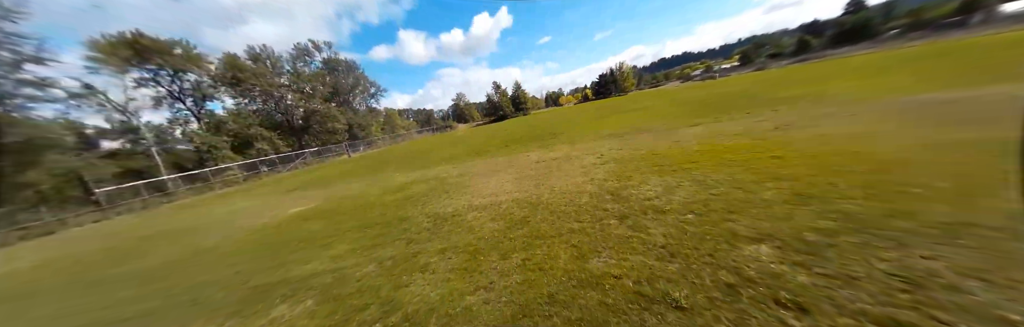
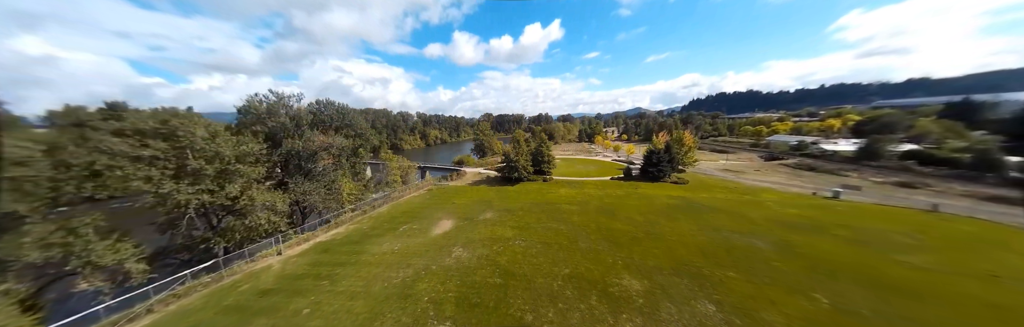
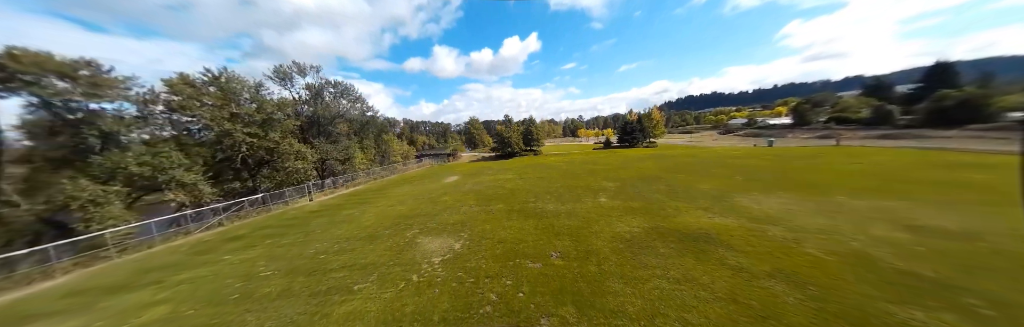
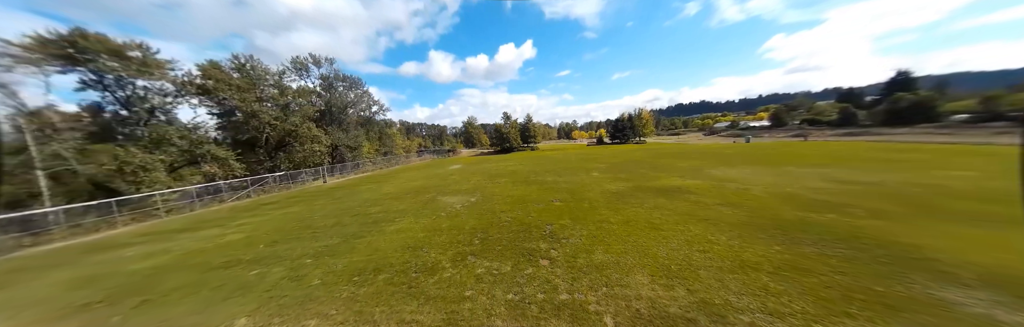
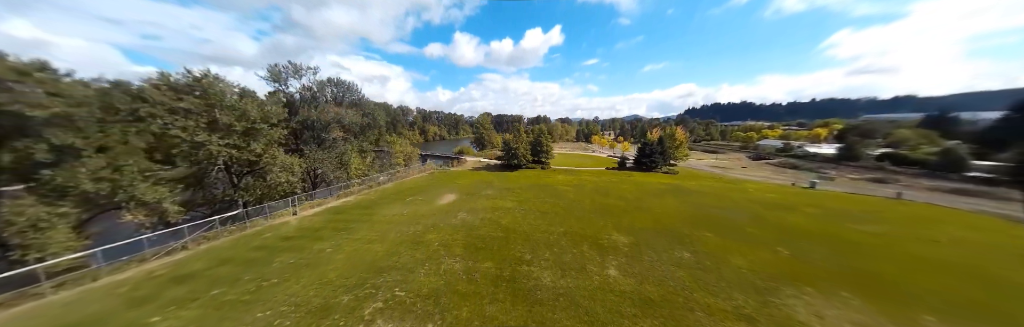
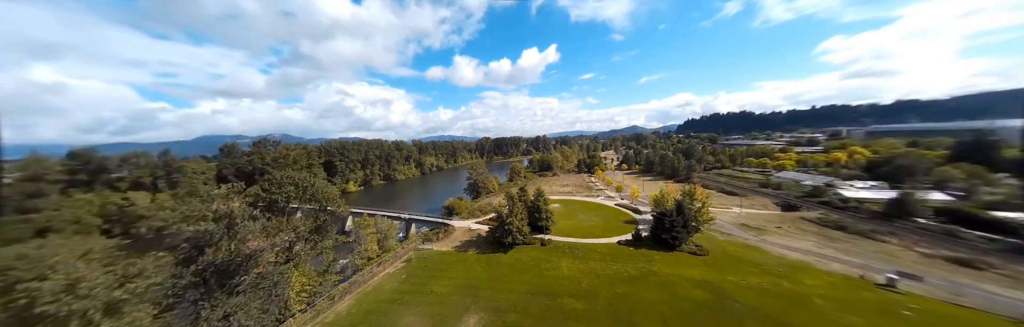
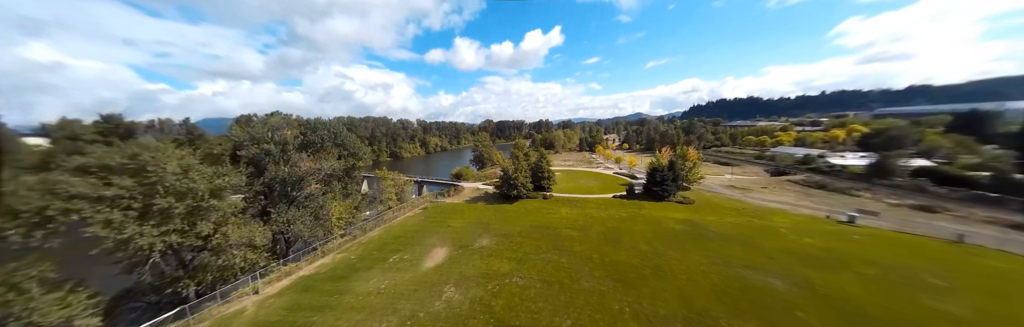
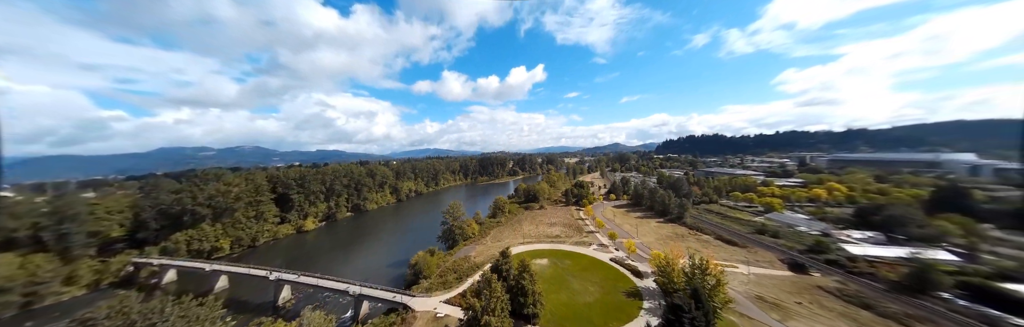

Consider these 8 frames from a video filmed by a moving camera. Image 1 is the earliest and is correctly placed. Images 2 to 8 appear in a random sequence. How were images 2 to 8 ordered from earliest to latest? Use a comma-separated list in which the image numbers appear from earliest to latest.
4, 3, 5, 2, 7, 6, 8
